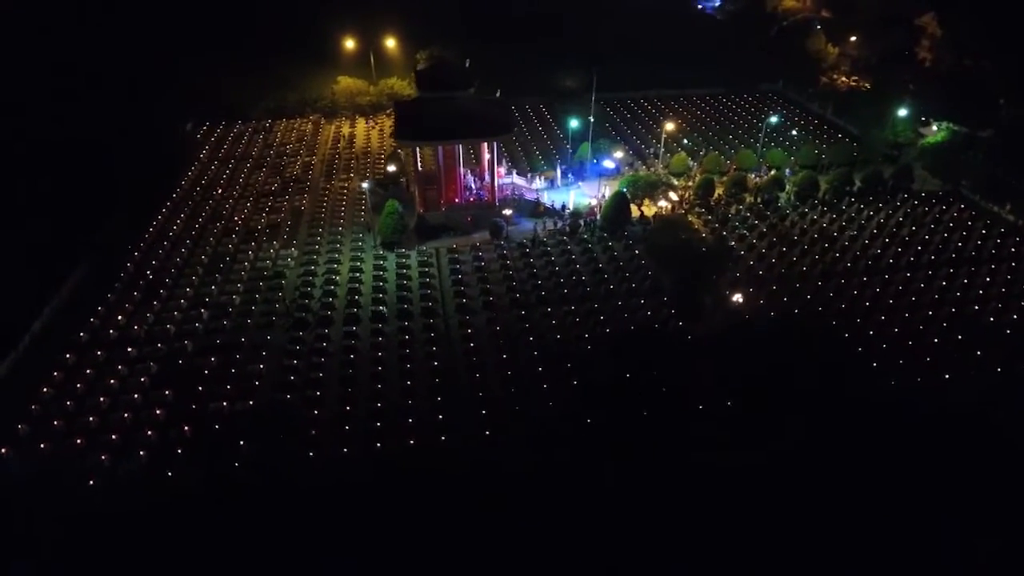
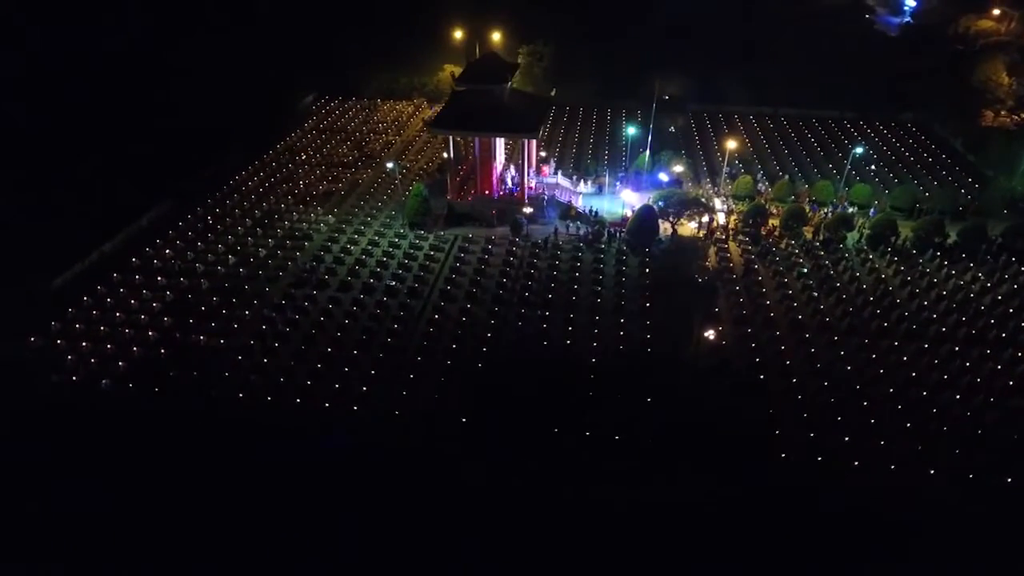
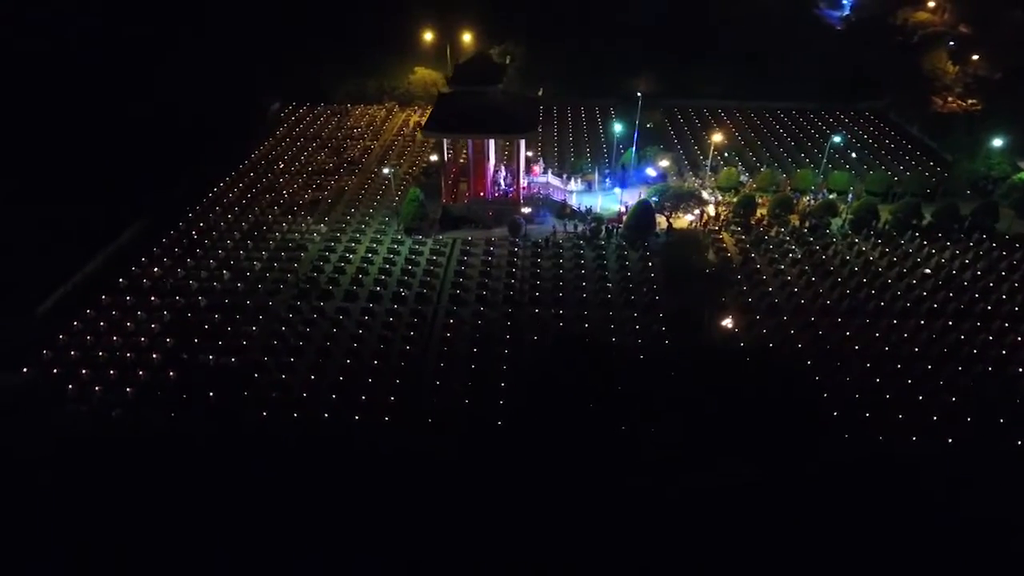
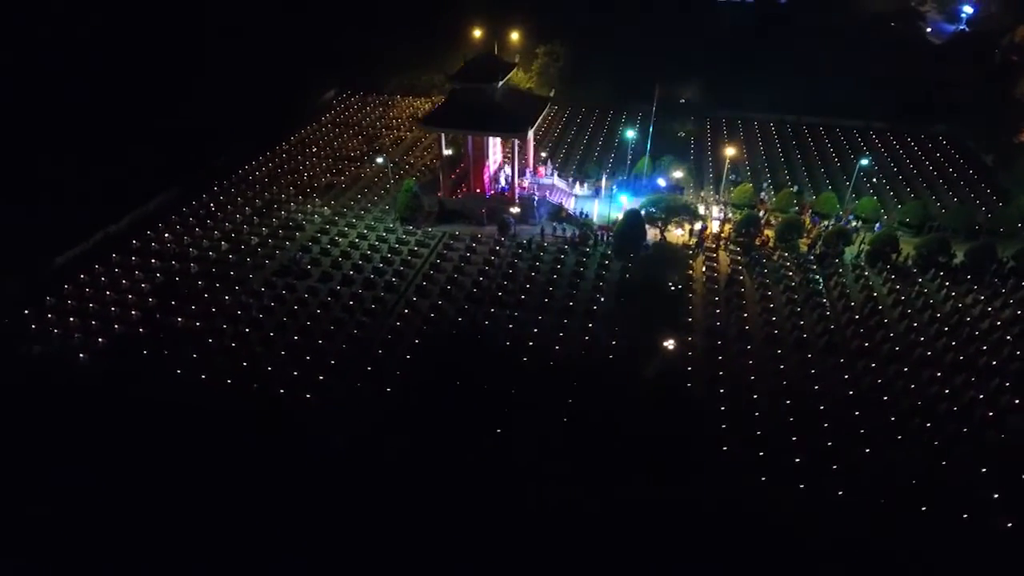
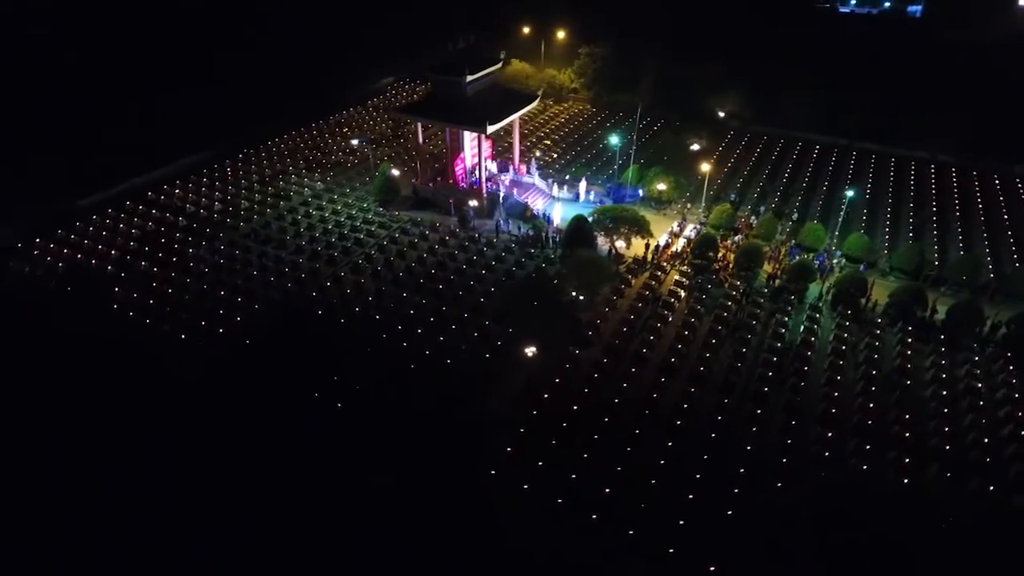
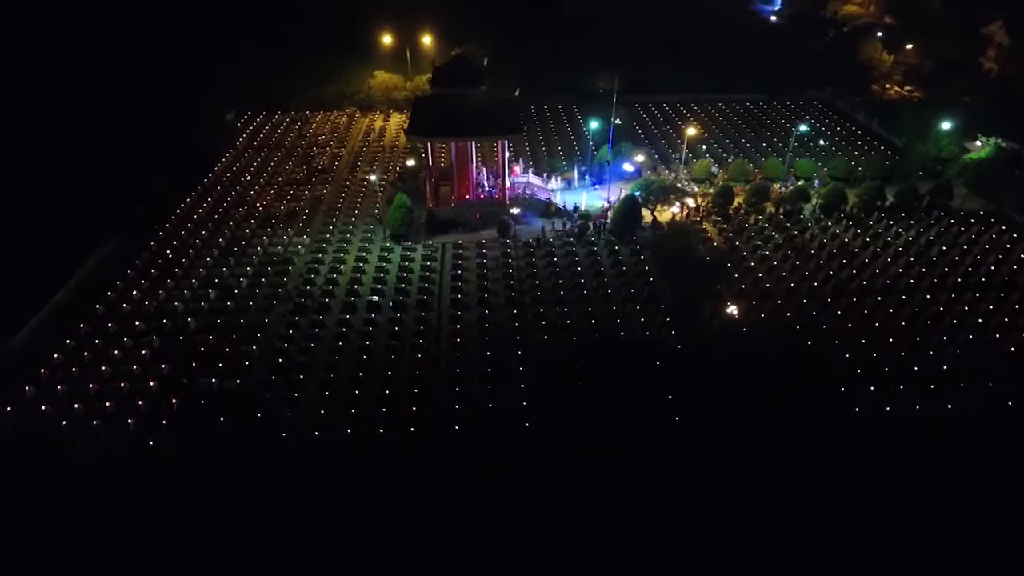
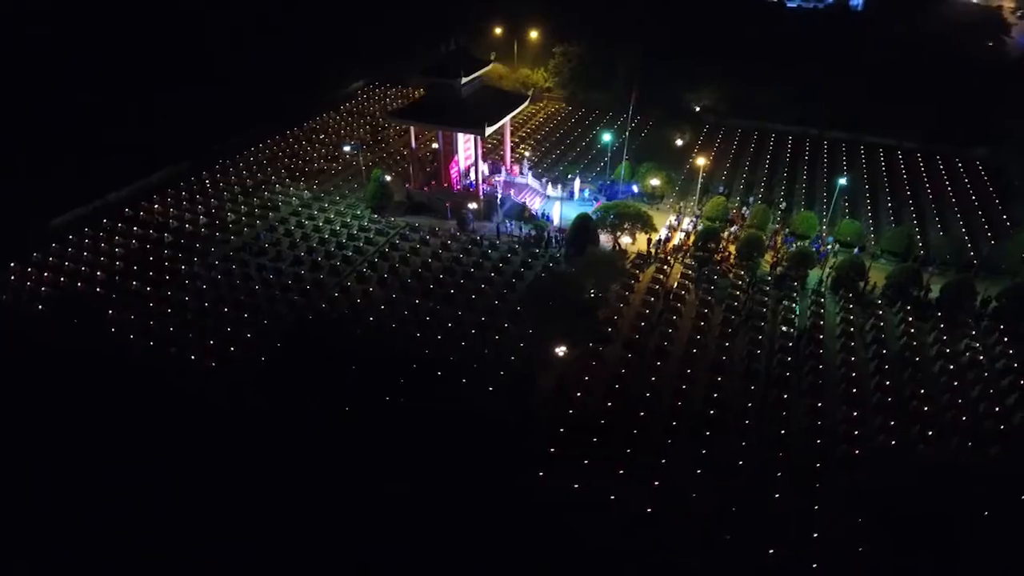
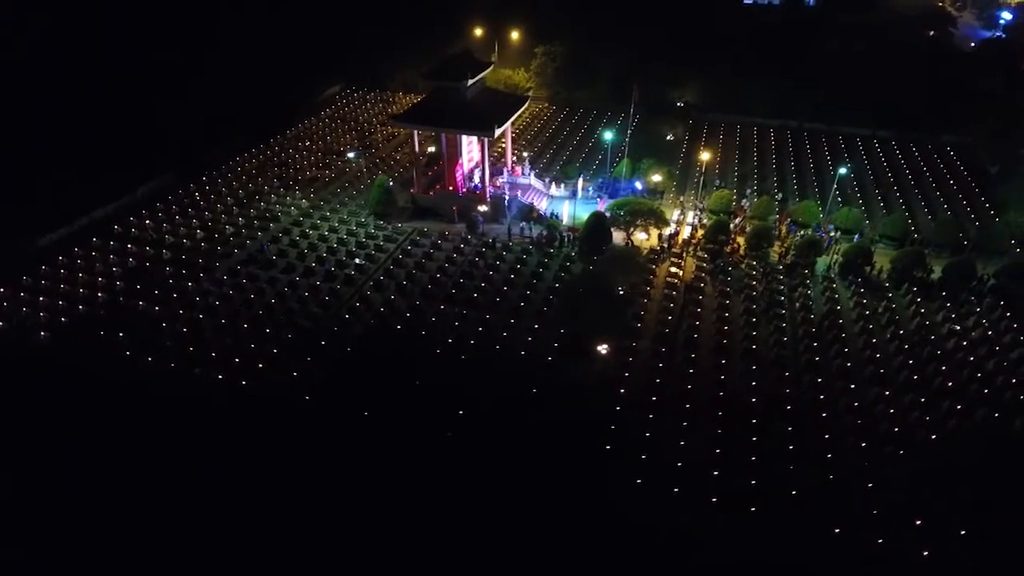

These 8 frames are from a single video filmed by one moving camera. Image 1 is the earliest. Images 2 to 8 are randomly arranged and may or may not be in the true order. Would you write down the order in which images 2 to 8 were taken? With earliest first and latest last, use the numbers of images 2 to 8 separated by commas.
6, 3, 2, 4, 8, 7, 5
